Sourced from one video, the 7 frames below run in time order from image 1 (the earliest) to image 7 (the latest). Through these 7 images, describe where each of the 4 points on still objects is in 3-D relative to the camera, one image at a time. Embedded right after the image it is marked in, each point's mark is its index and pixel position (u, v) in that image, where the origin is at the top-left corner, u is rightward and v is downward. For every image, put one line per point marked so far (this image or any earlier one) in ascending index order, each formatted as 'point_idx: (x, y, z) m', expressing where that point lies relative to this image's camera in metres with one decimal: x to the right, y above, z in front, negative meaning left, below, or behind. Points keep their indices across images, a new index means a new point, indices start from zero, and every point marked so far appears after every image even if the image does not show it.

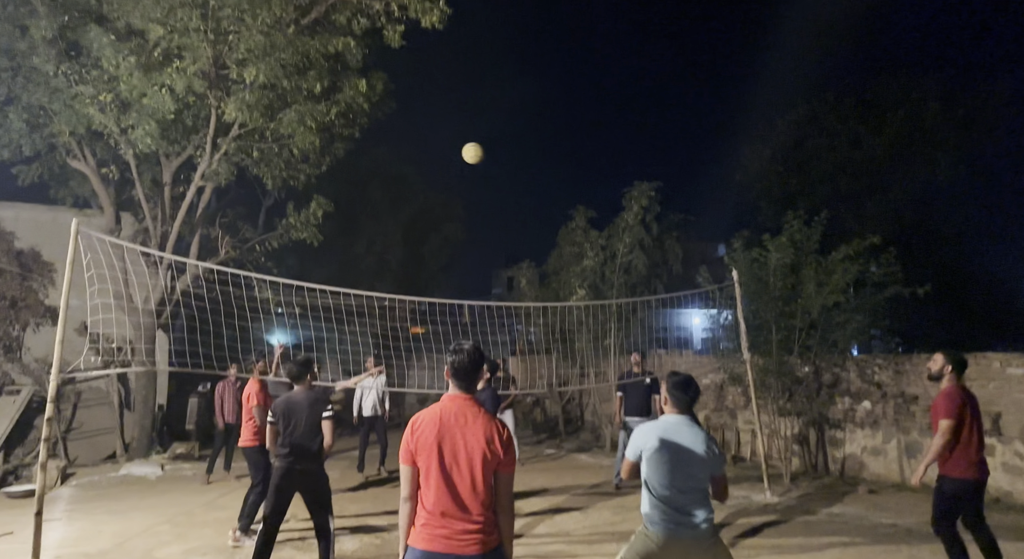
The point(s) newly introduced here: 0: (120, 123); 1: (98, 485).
0: (-5.9, +2.4, +8.9) m
1: (-6.1, -3.0, +8.6) m
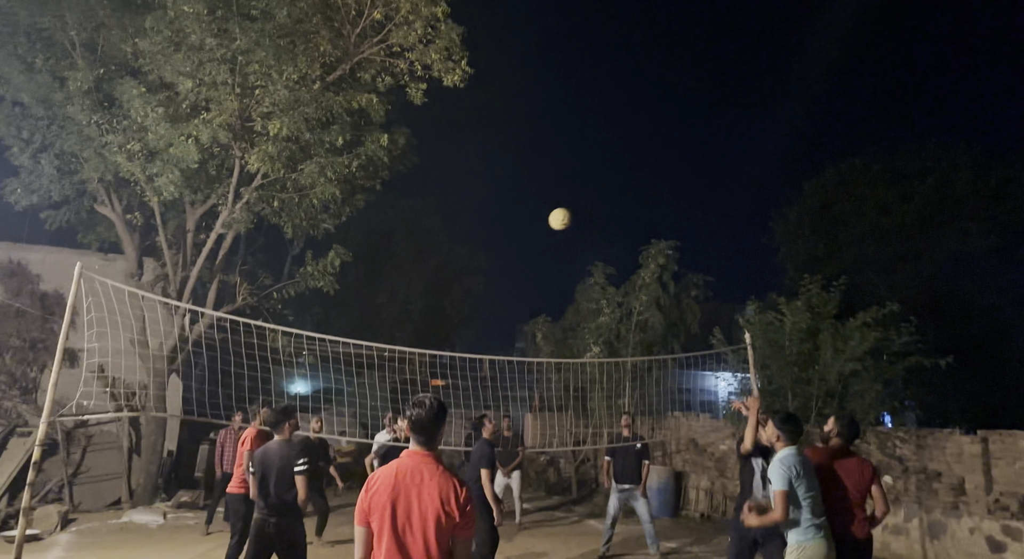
0: (-5.7, +1.7, +9.1) m
1: (-6.1, -3.7, +8.6) m
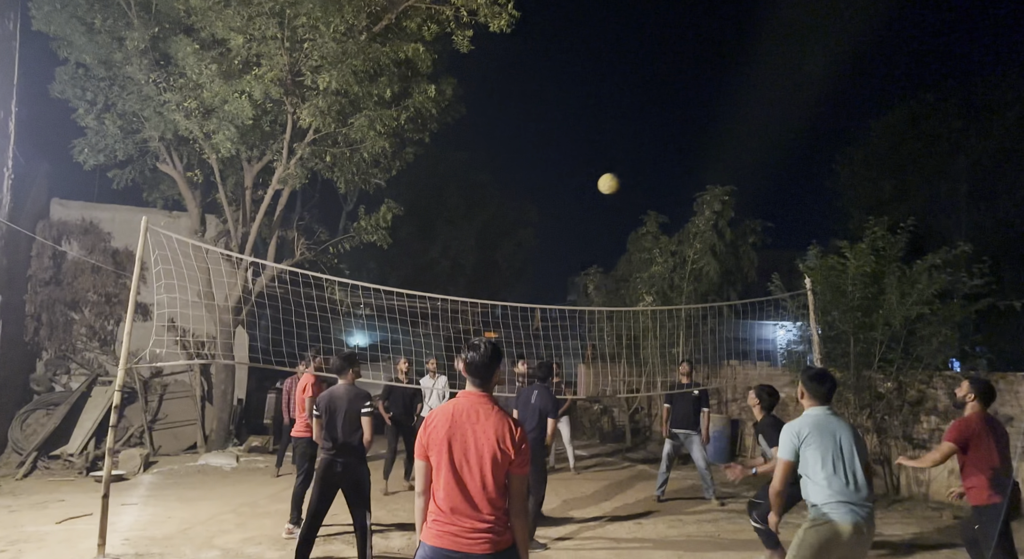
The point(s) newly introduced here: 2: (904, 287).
0: (-4.9, +2.4, +9.3) m
1: (-5.2, -3.0, +9.1) m
2: (+6.0, -0.1, +9.0) m
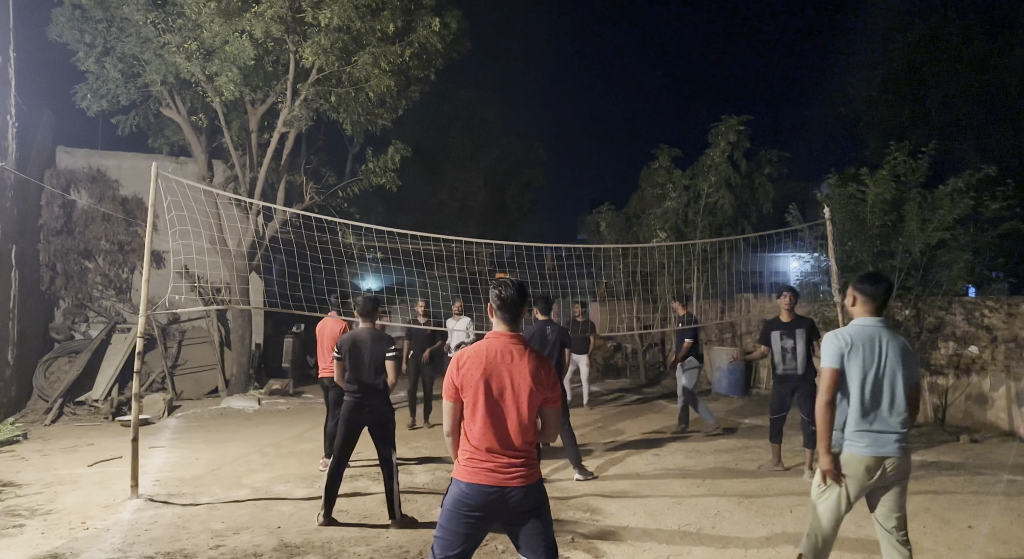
0: (-4.7, +3.2, +9.1) m
1: (-4.9, -2.2, +9.3) m
2: (+6.2, +1.0, +8.8) m
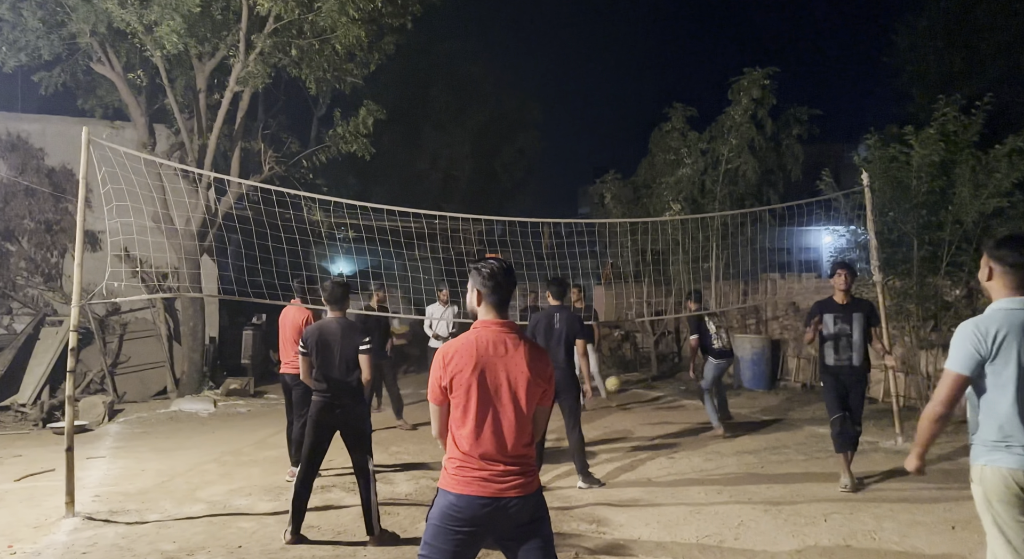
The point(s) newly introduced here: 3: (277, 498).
0: (-4.9, +3.5, +7.8) m
1: (-5.0, -2.0, +8.1) m
2: (+6.0, +1.3, +7.5) m
3: (-2.5, -2.2, +5.9) m
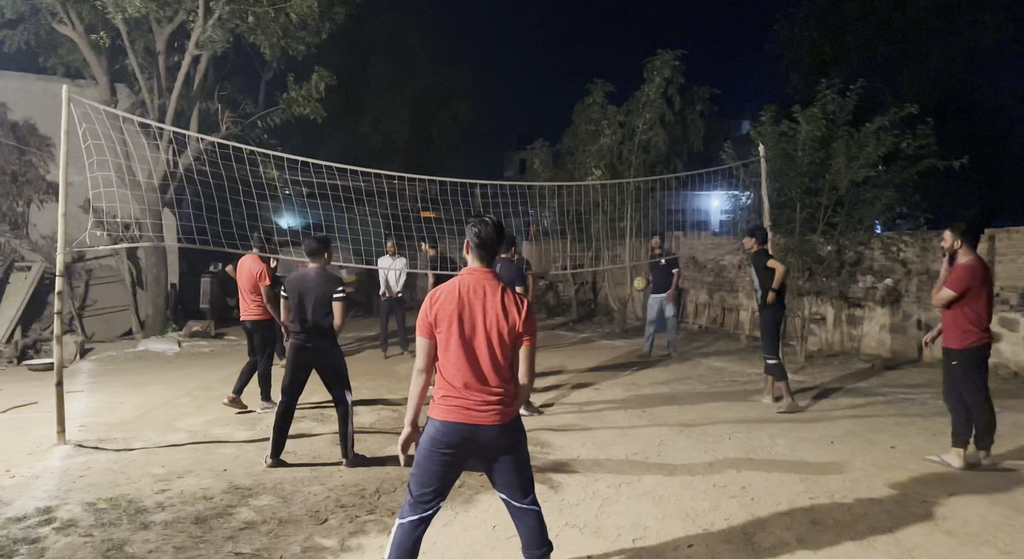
0: (-5.7, +4.2, +8.2) m
1: (-5.9, -1.2, +8.8) m
2: (+5.2, +2.0, +9.0) m
3: (-3.3, -1.6, +6.8) m
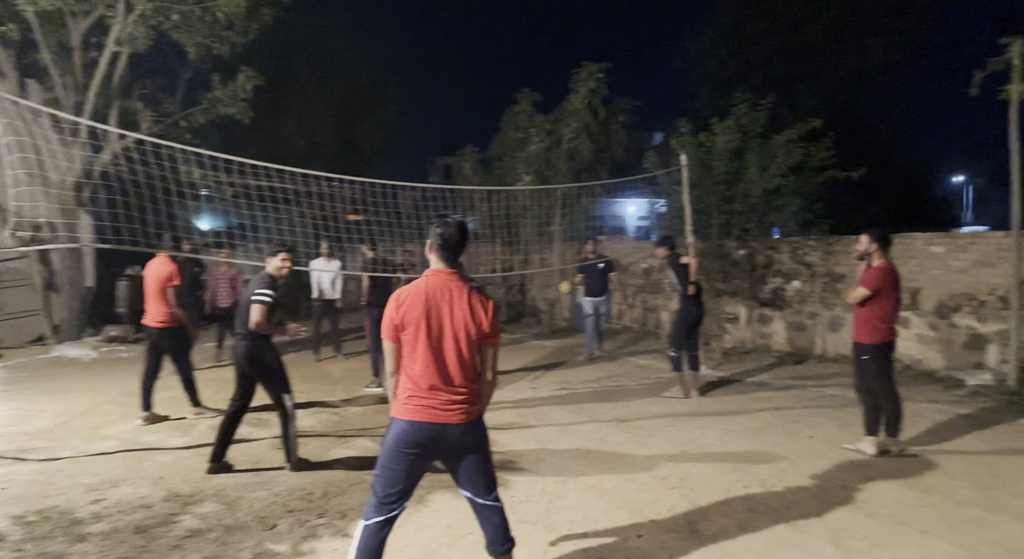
0: (-6.7, +4.1, +7.9) m
1: (-7.0, -1.3, +8.4) m
2: (+4.0, +1.9, +9.6) m
3: (-4.1, -1.6, +6.7) m
